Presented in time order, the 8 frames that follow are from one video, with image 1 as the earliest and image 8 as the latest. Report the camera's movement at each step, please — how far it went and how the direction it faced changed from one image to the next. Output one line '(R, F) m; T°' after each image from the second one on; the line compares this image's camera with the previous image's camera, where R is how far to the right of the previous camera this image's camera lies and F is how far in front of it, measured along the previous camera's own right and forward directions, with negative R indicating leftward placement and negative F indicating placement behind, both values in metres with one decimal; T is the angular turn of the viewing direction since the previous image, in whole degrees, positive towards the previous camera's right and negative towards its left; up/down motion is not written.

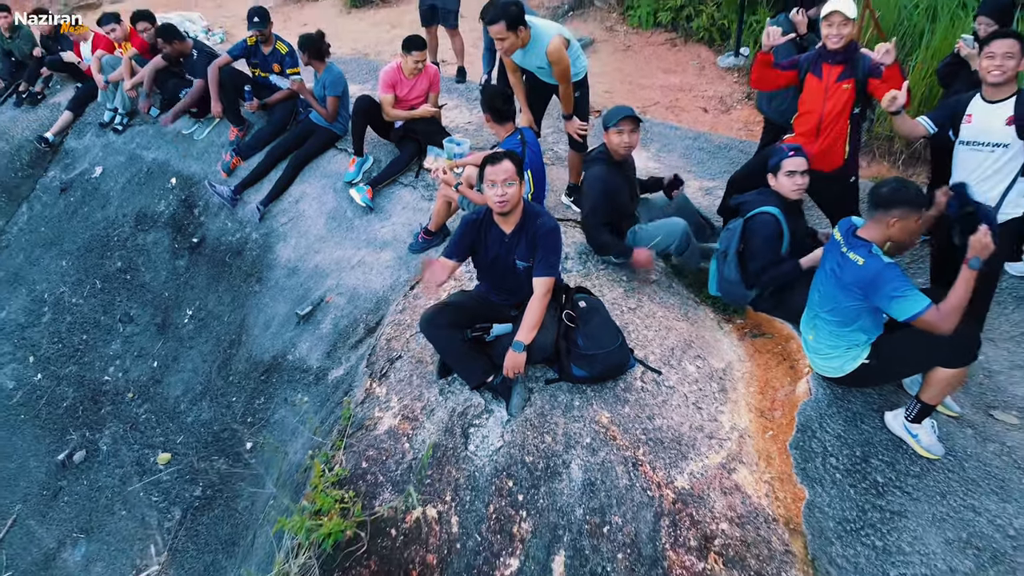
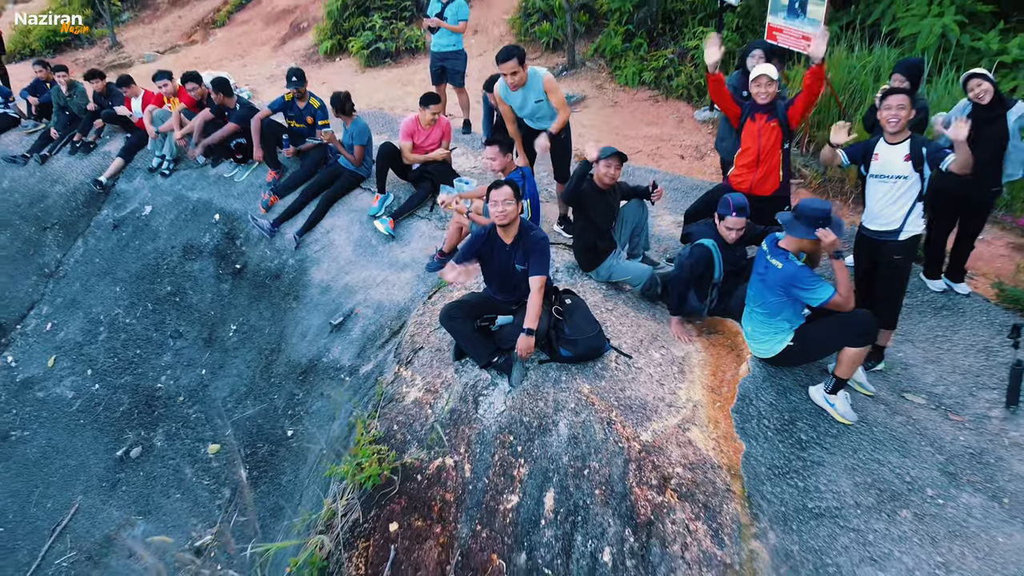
(0.0, -0.6) m; 0°
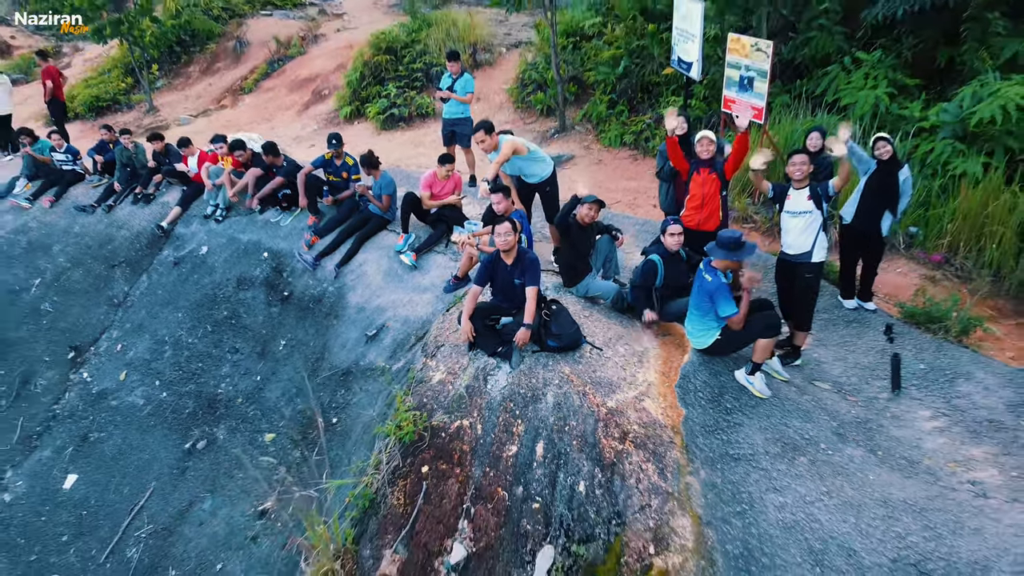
(0.0, -1.0) m; 0°
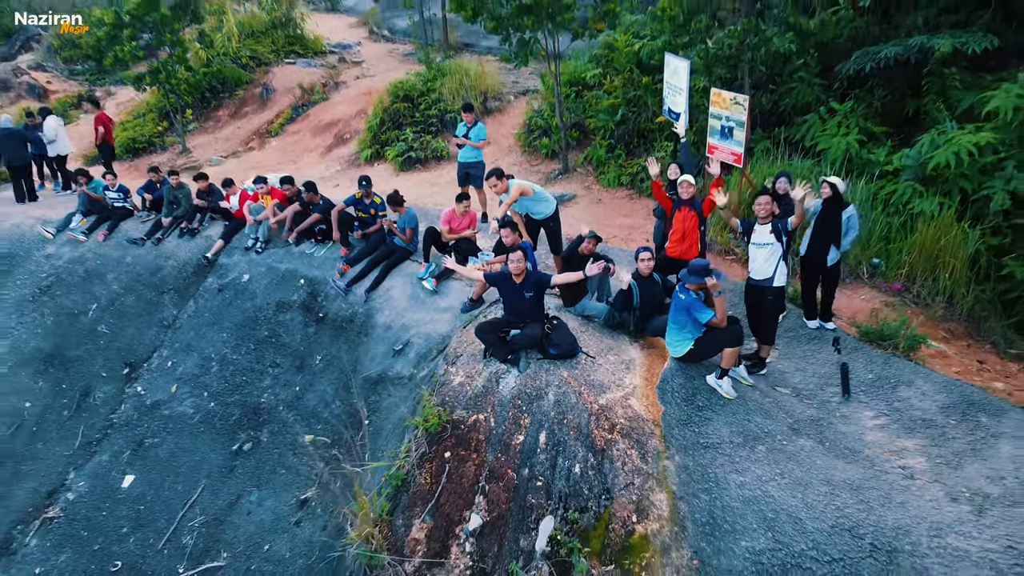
(0.0, -0.8) m; 0°
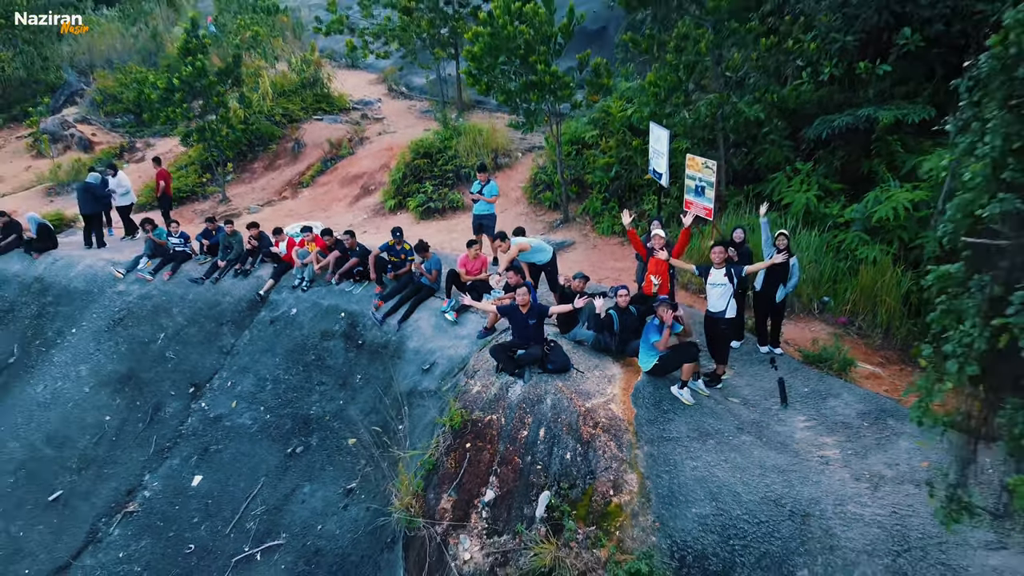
(0.0, -1.4) m; -1°
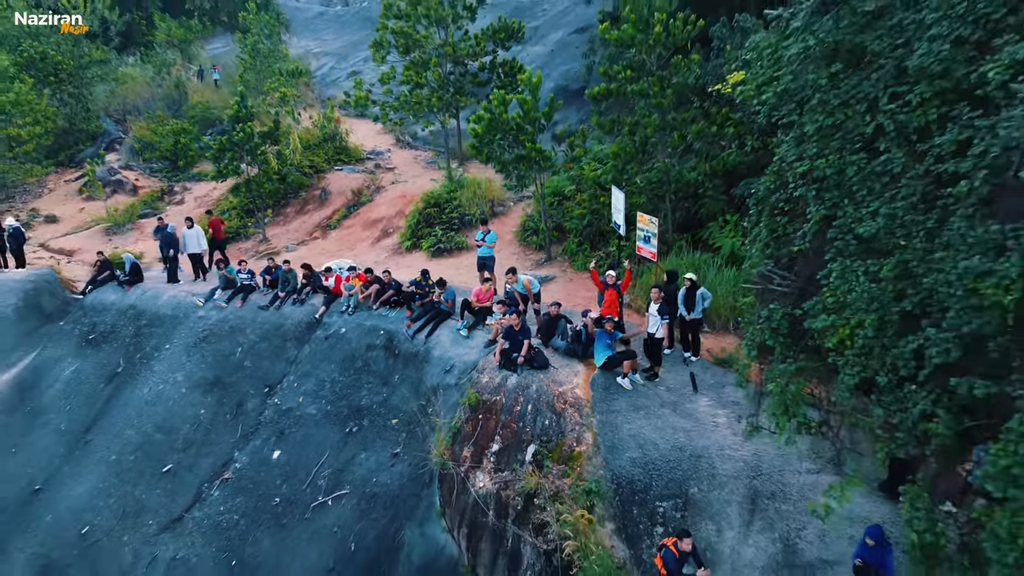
(-0.1, -3.0) m; +1°
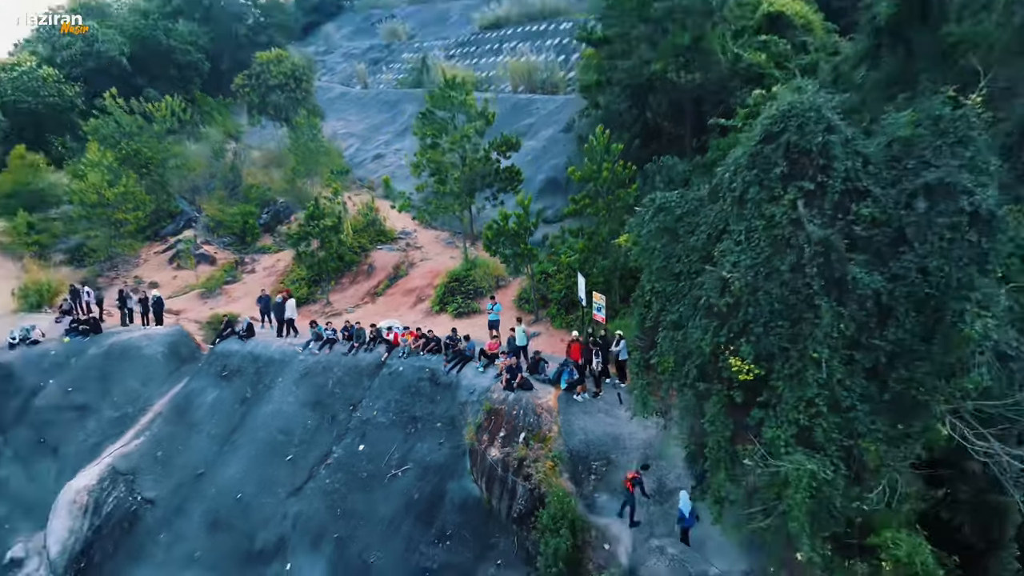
(0.0, -6.3) m; 0°
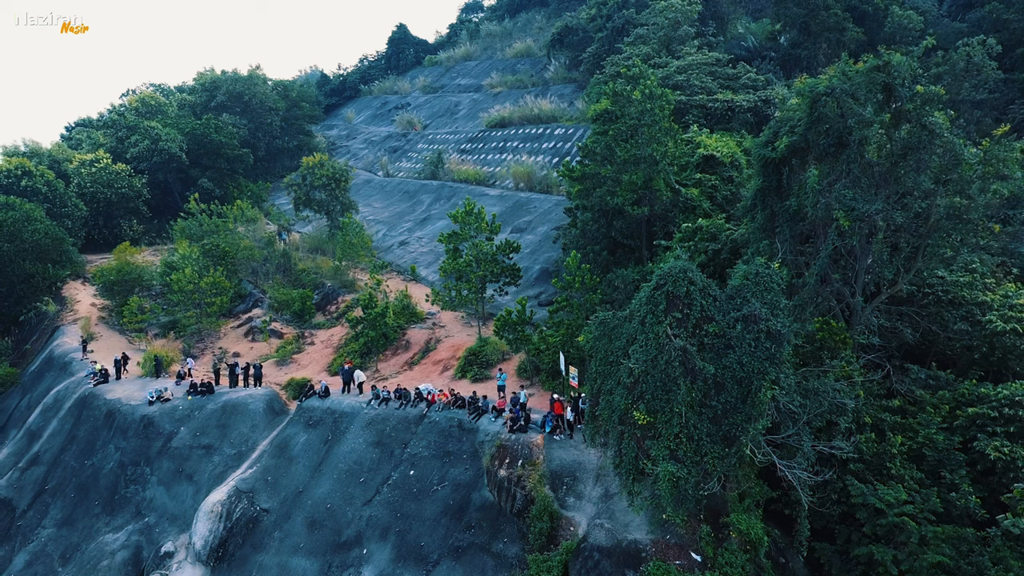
(0.0, -8.4) m; 0°
